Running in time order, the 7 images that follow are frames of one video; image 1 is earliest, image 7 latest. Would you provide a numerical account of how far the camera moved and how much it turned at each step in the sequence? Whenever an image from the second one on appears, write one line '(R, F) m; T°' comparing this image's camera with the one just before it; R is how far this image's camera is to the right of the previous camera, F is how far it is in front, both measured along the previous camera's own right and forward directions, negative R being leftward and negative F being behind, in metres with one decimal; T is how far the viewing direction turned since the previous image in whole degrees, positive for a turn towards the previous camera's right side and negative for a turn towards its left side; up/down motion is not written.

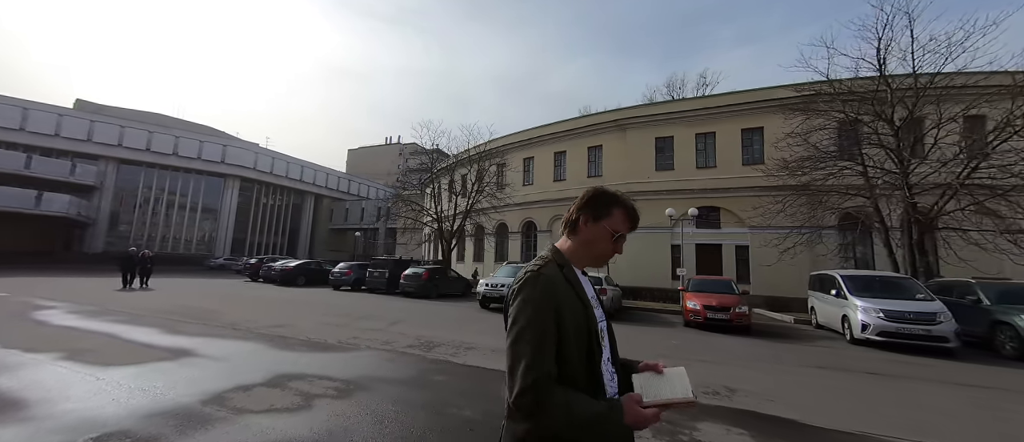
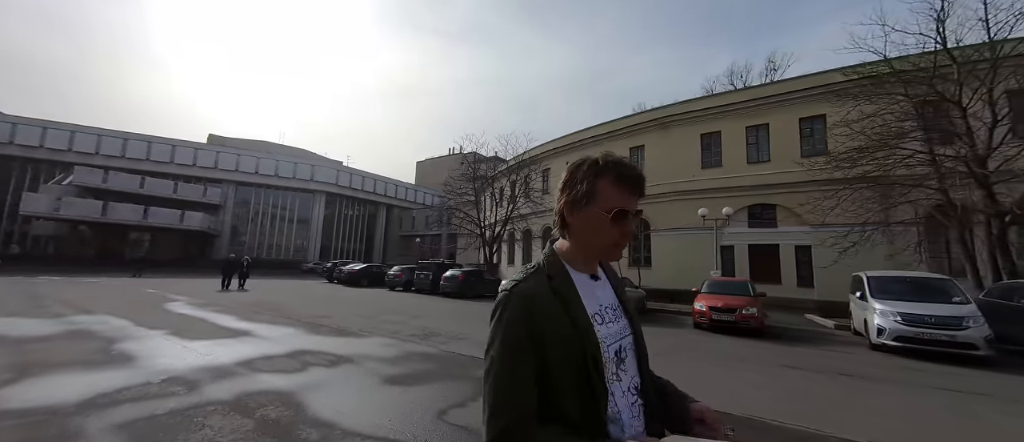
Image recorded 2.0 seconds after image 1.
(+2.0, -0.8) m; -11°
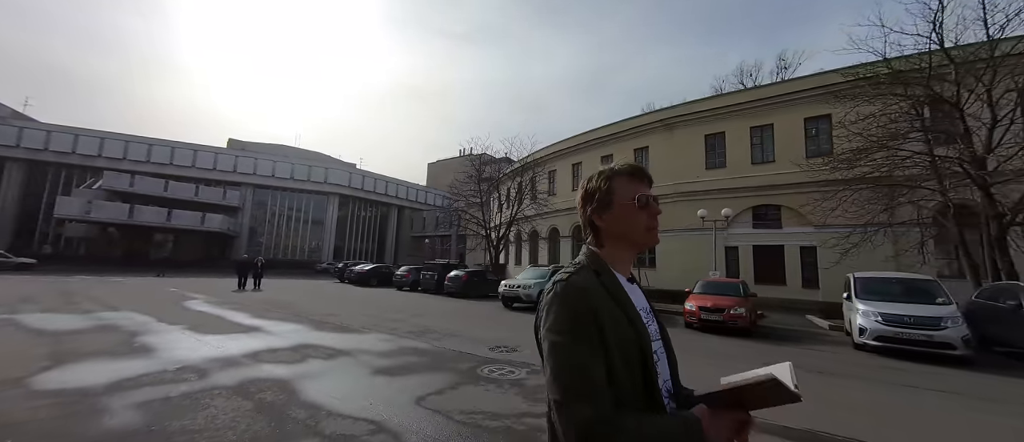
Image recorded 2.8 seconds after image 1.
(+0.5, -0.4) m; -2°
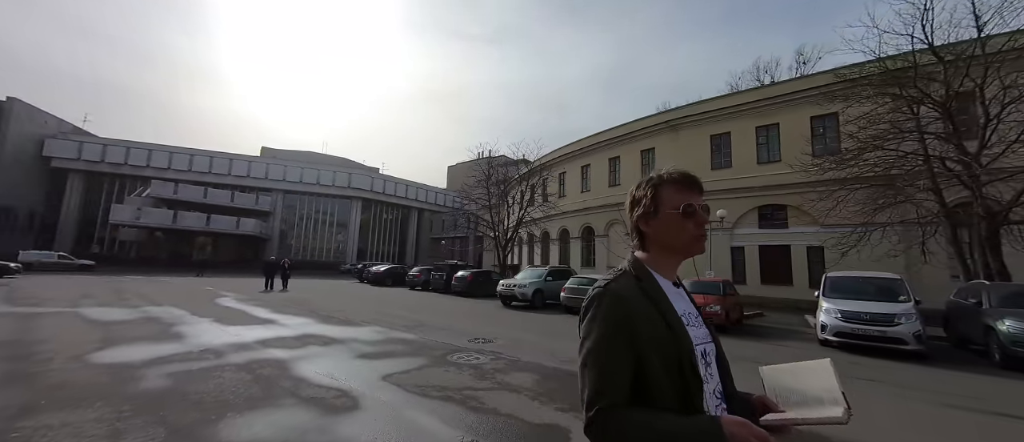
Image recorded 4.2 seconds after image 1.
(+1.1, -0.8) m; -4°
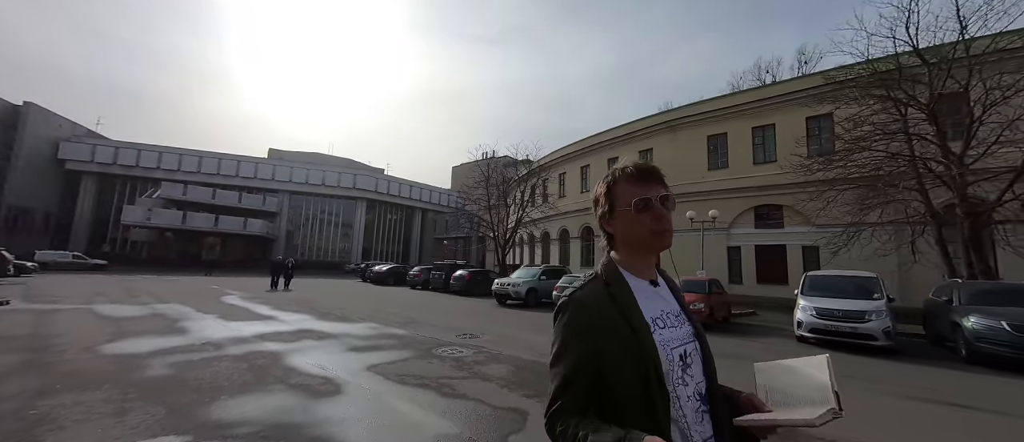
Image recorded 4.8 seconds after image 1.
(+0.5, -0.4) m; -1°
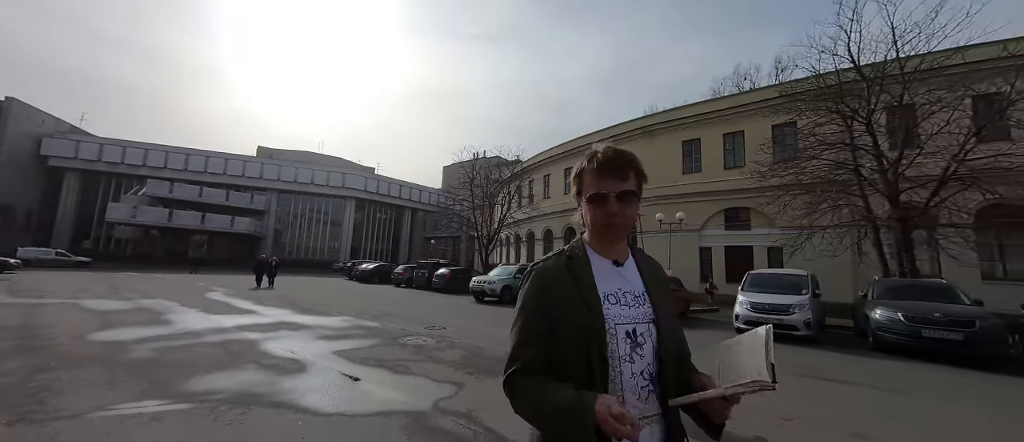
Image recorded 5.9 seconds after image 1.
(+0.7, -0.8) m; +1°
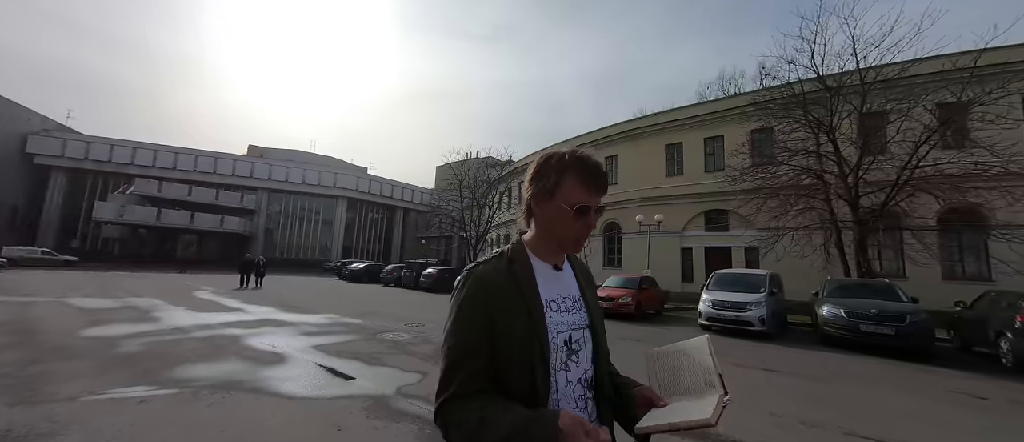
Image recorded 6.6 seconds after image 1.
(+0.5, -0.5) m; +1°
